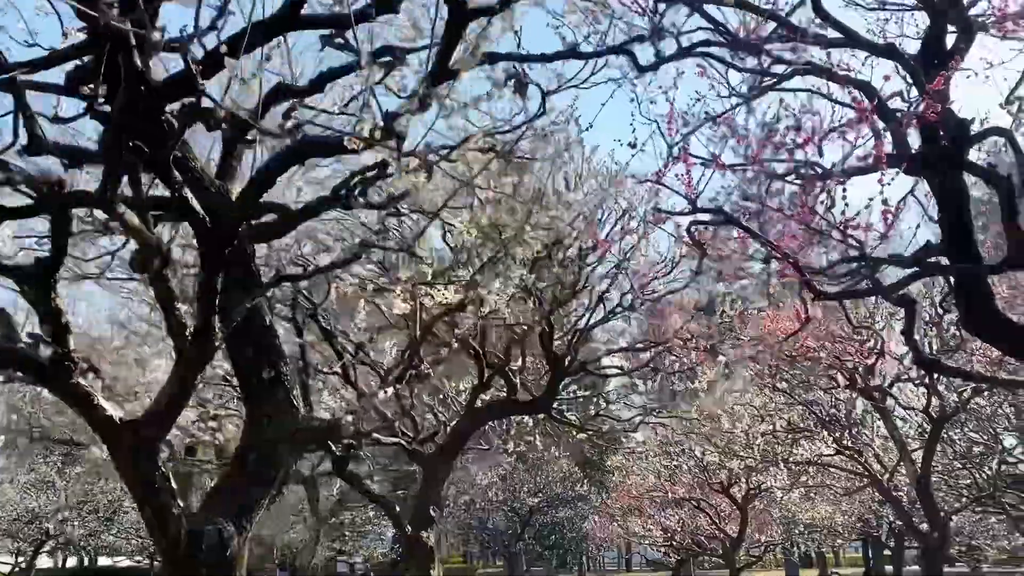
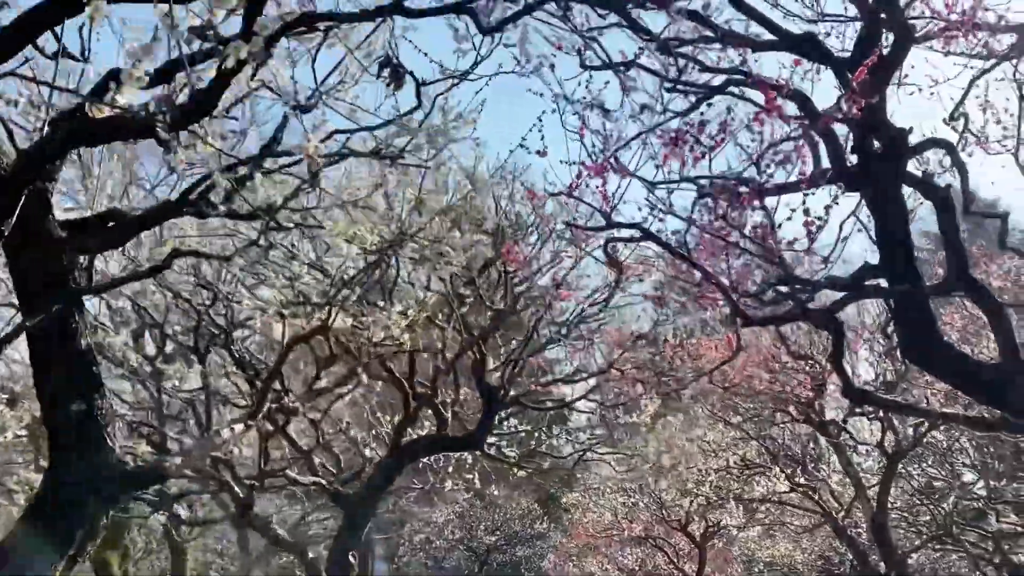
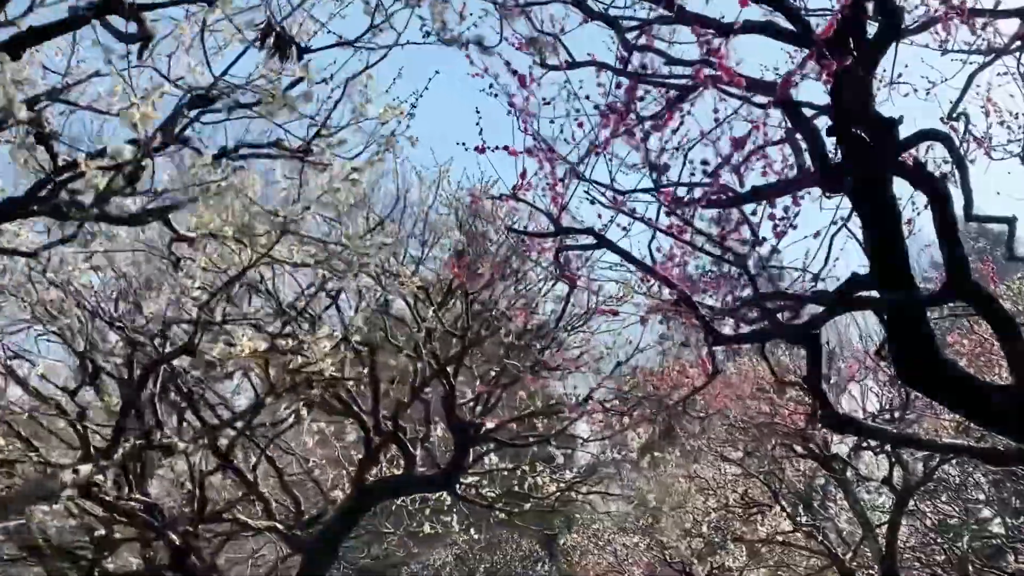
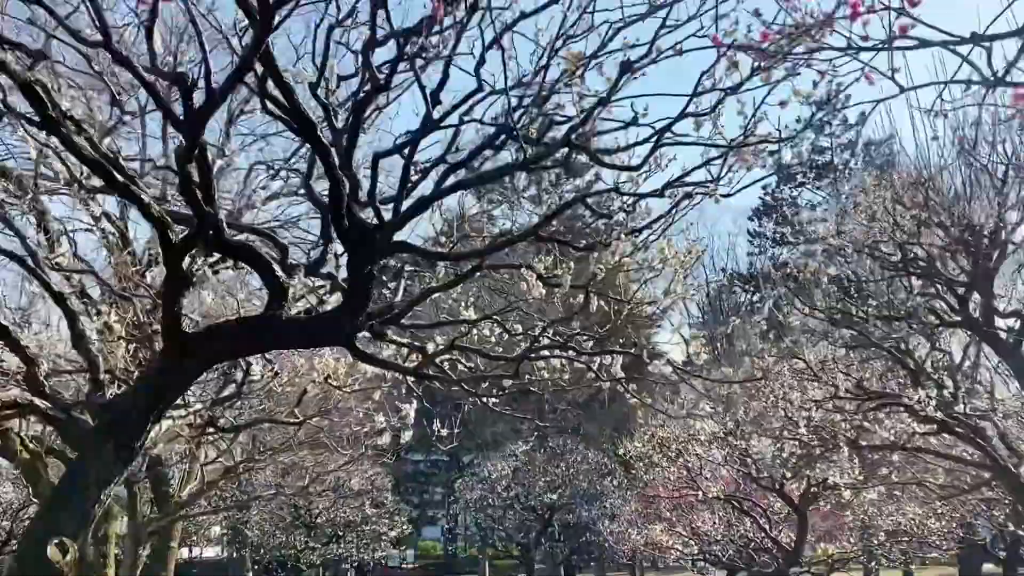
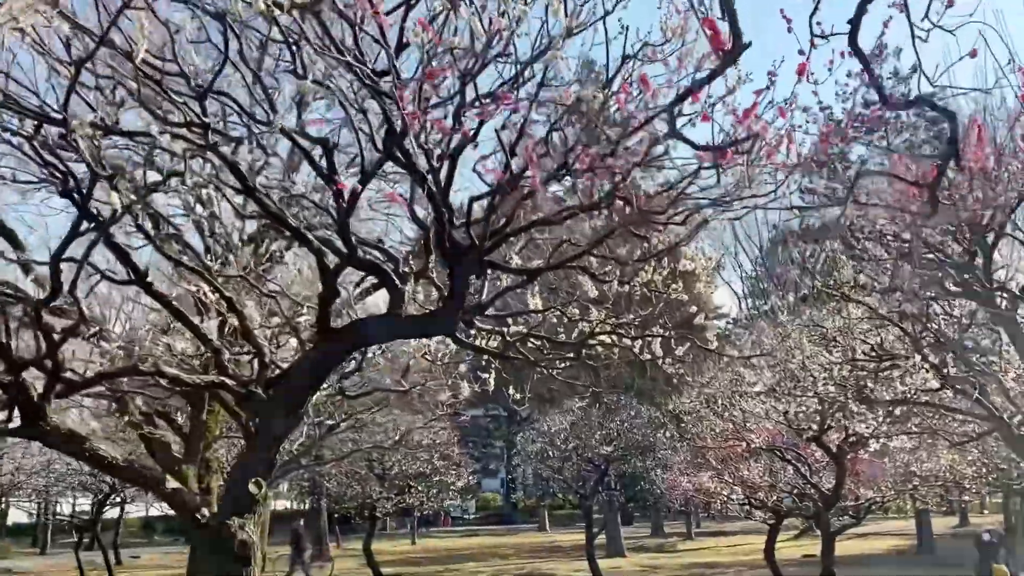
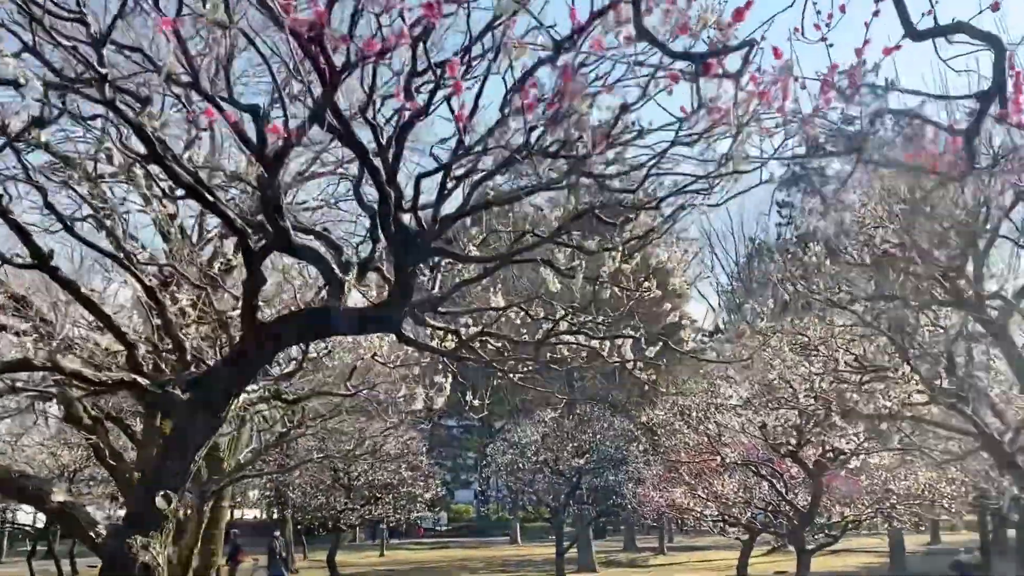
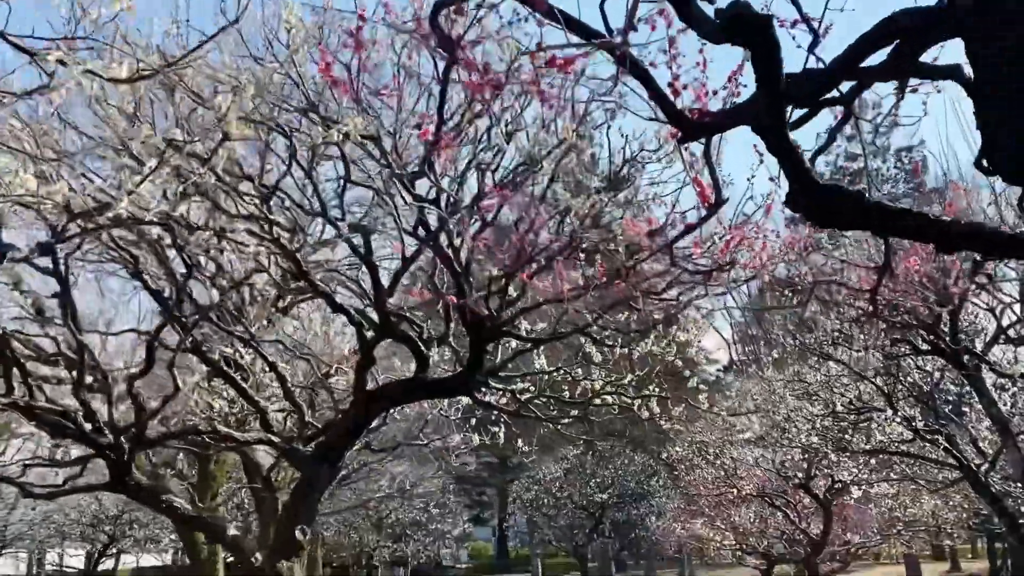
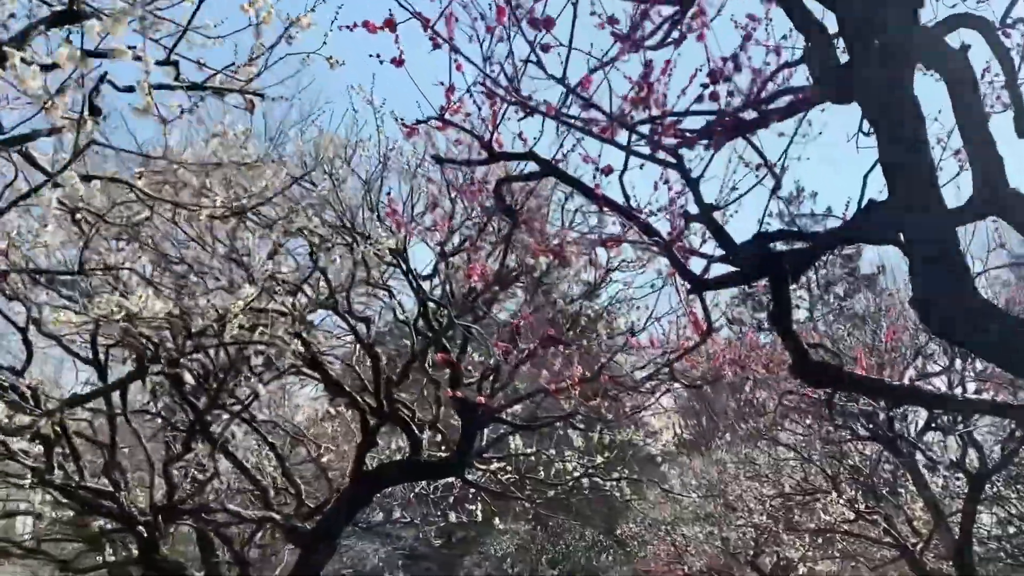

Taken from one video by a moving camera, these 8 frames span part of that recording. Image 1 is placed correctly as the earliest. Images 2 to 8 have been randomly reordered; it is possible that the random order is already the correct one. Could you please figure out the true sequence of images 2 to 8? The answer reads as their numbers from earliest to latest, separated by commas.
2, 3, 8, 7, 5, 6, 4
